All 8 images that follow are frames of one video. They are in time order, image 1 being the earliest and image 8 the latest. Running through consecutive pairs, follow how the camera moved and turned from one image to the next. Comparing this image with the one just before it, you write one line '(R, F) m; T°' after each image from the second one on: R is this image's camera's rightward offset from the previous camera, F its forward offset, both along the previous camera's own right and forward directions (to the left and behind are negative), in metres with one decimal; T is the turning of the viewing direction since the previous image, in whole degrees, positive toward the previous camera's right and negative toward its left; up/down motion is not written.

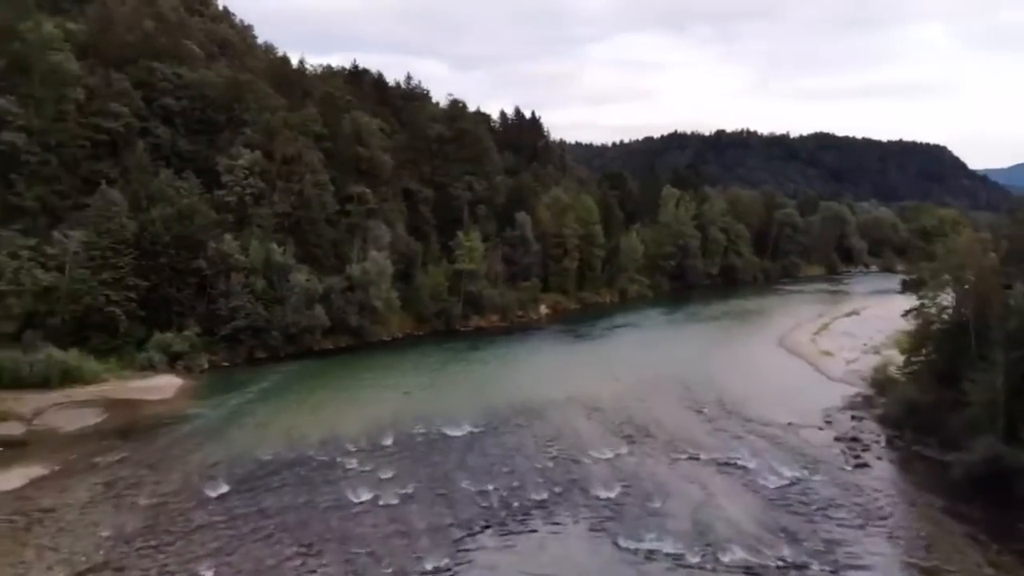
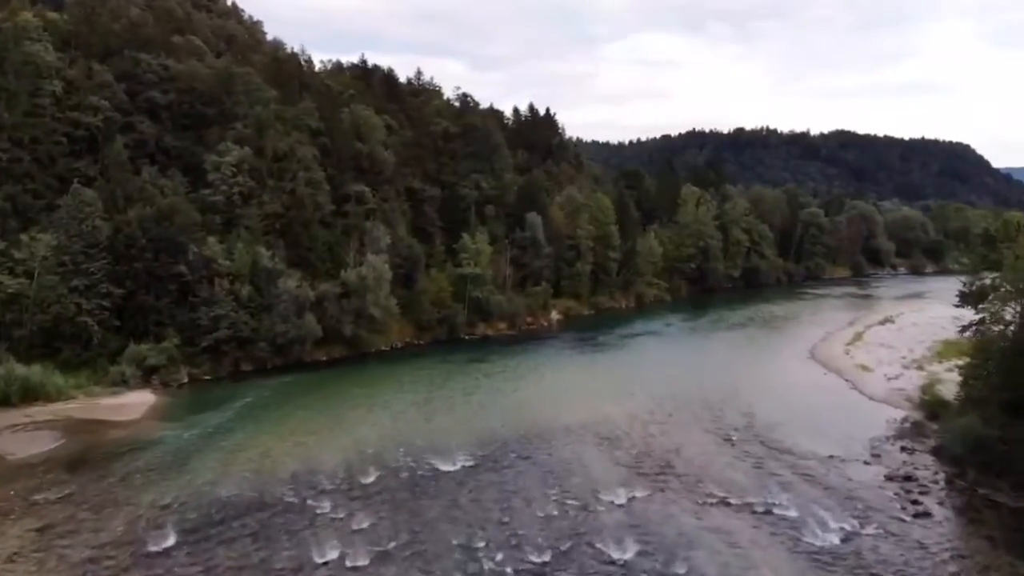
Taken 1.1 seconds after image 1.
(+0.6, +4.6) m; -1°
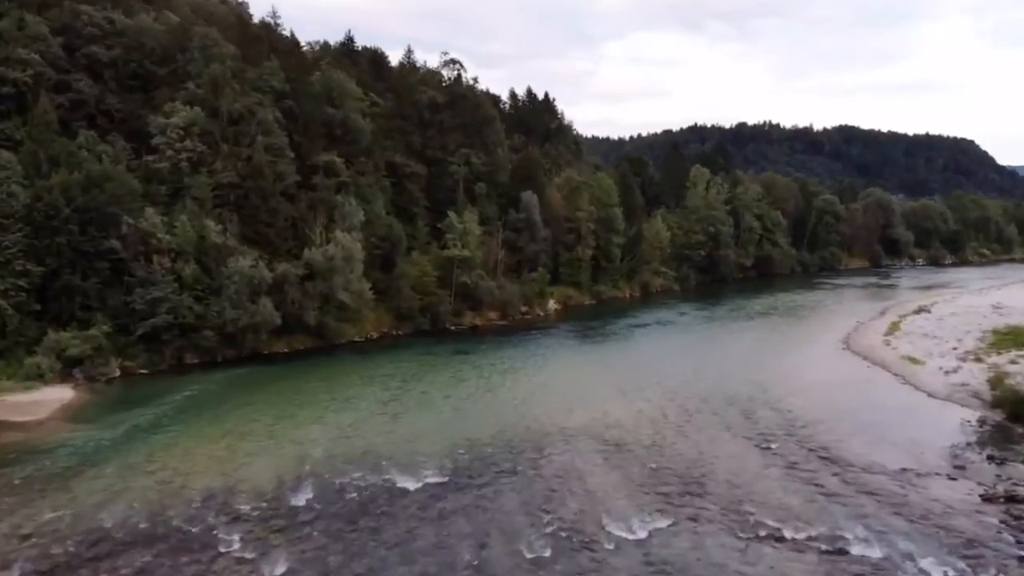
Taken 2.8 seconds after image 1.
(+0.6, +7.3) m; 0°
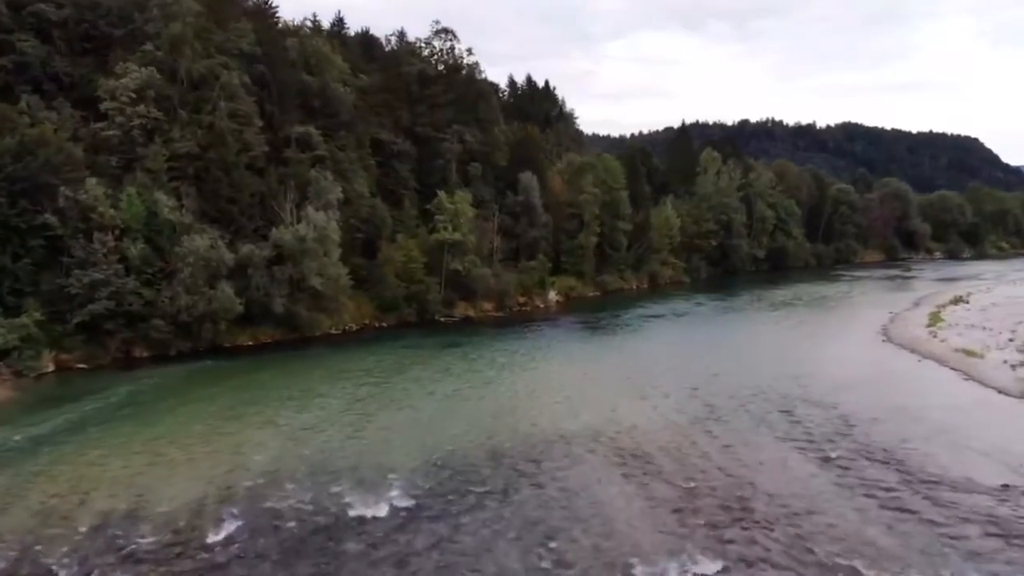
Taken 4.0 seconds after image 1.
(+0.2, +5.7) m; 0°
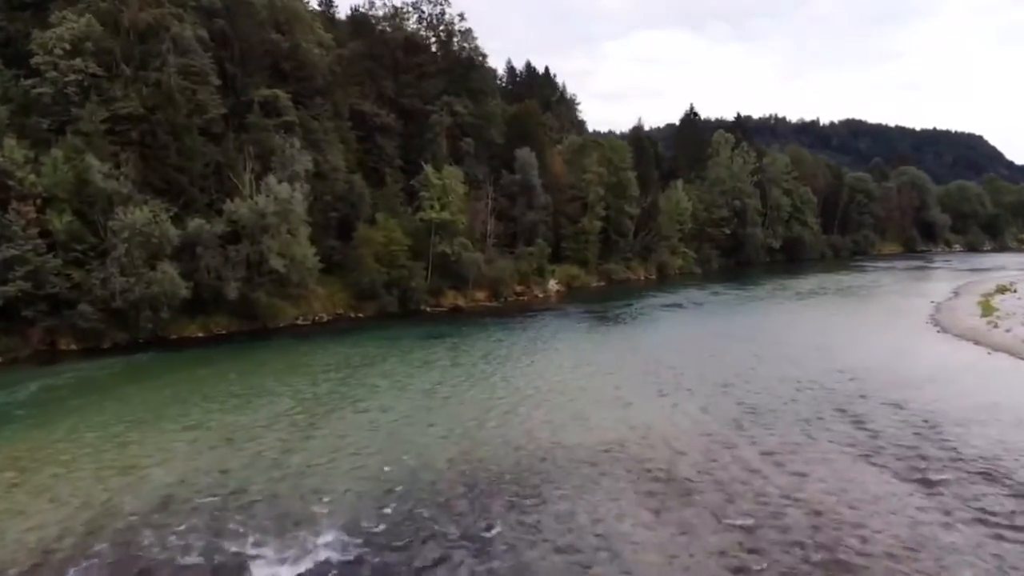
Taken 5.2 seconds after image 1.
(+0.3, +5.8) m; 0°
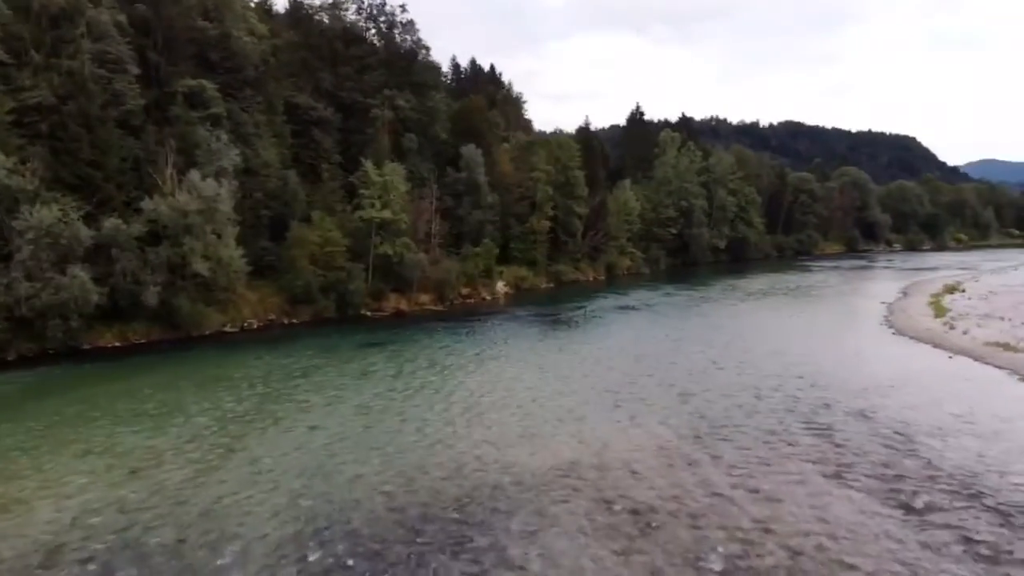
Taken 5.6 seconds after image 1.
(+0.1, +2.0) m; +4°
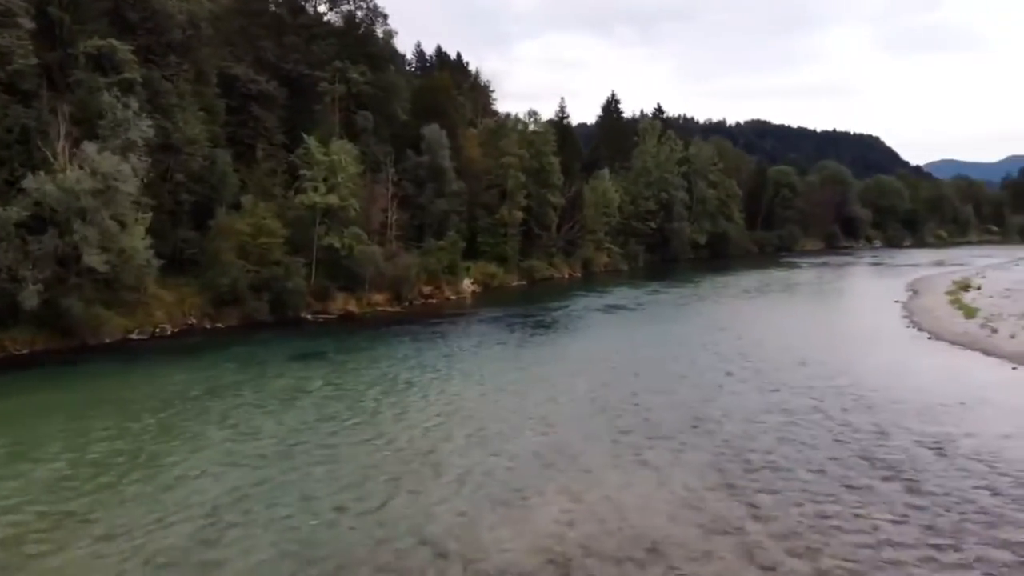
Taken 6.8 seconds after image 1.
(0.0, +5.8) m; +2°
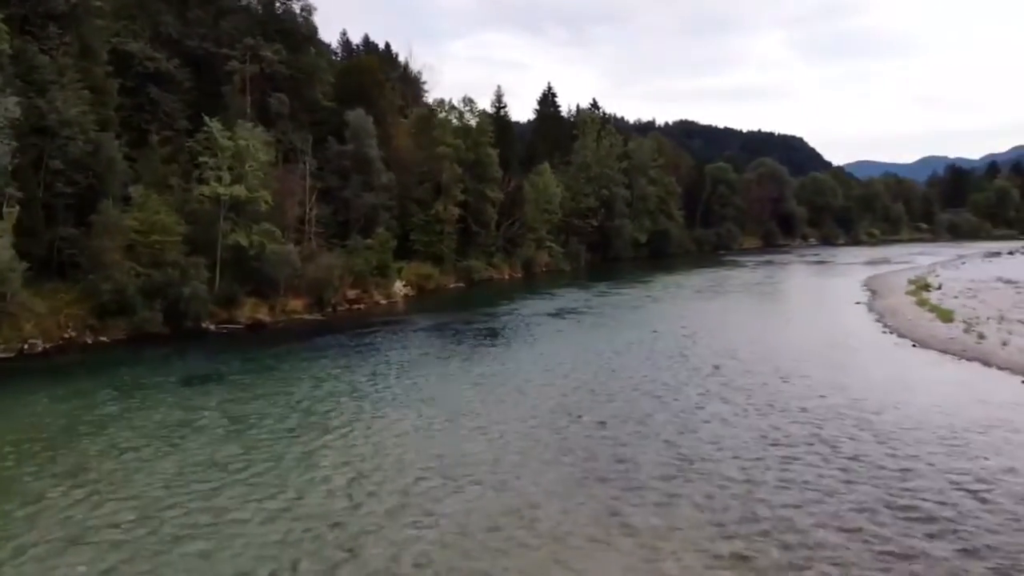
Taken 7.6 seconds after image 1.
(-0.2, +4.1) m; +5°
